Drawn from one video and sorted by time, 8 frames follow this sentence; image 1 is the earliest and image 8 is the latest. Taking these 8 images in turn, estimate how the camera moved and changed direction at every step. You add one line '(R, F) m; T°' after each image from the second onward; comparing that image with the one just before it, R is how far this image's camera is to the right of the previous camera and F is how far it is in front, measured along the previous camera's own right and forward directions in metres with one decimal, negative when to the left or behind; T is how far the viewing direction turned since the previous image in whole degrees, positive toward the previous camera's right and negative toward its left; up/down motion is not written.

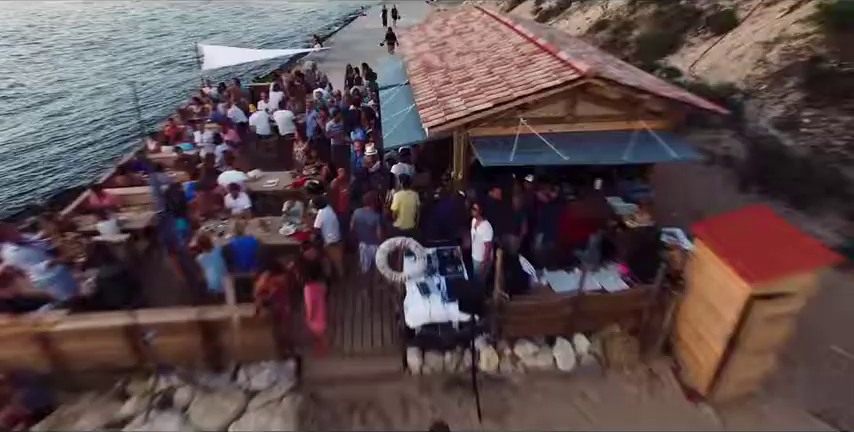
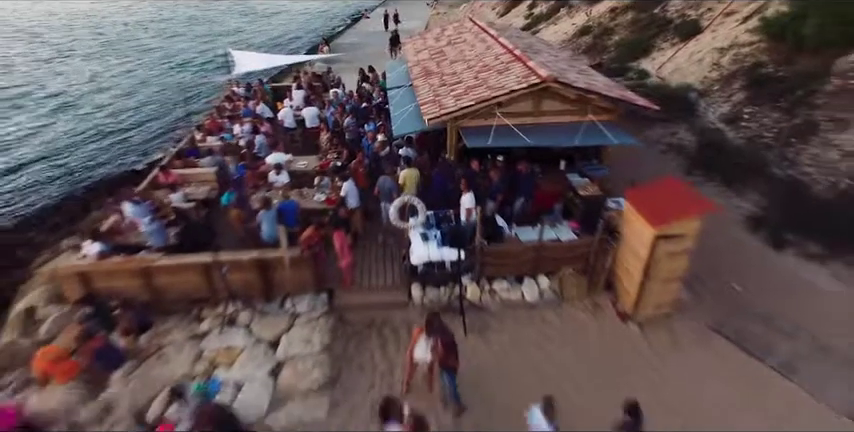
(0.0, -2.4) m; 0°
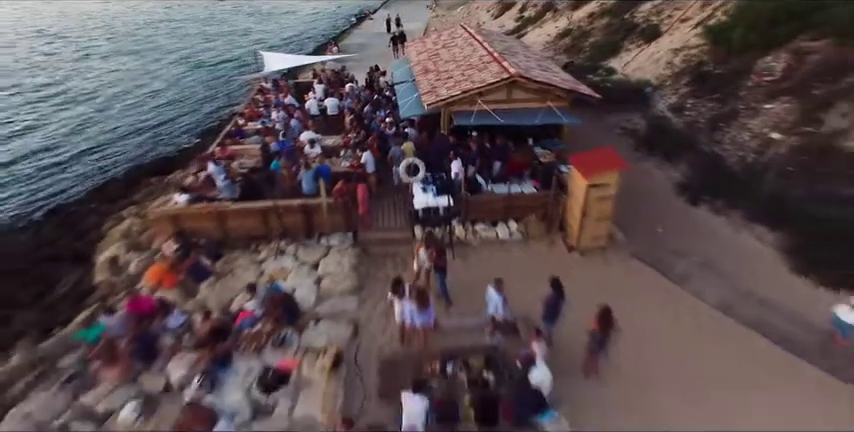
(0.0, -3.4) m; 0°
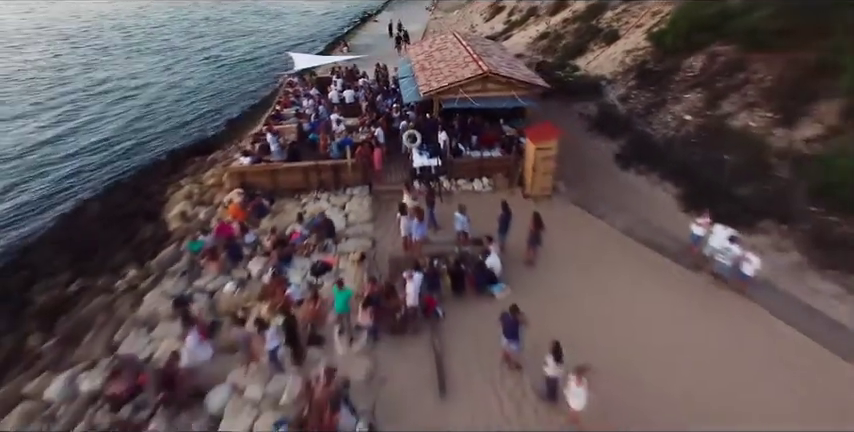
(+0.1, -4.9) m; 0°
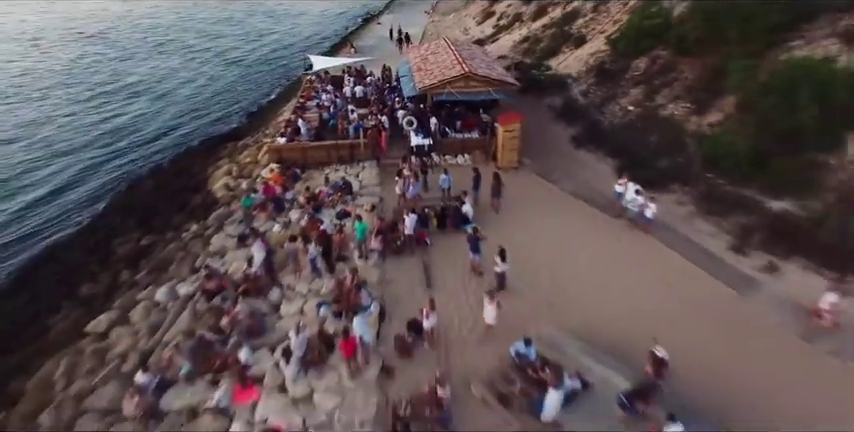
(+0.2, -5.2) m; 0°
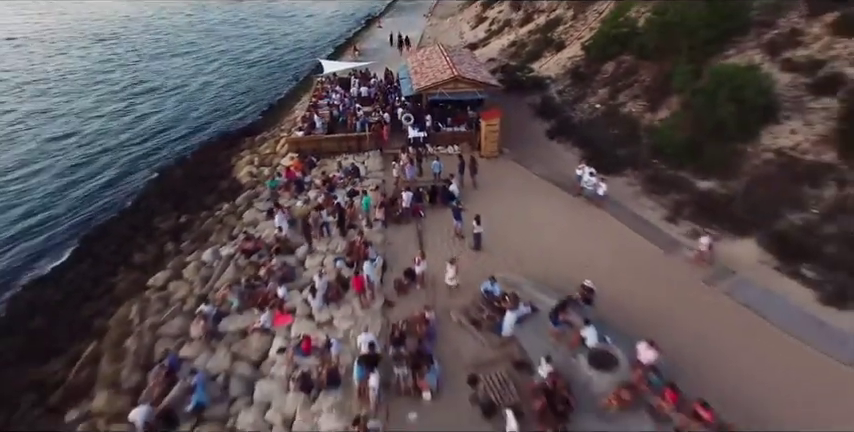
(+0.2, -4.3) m; 0°
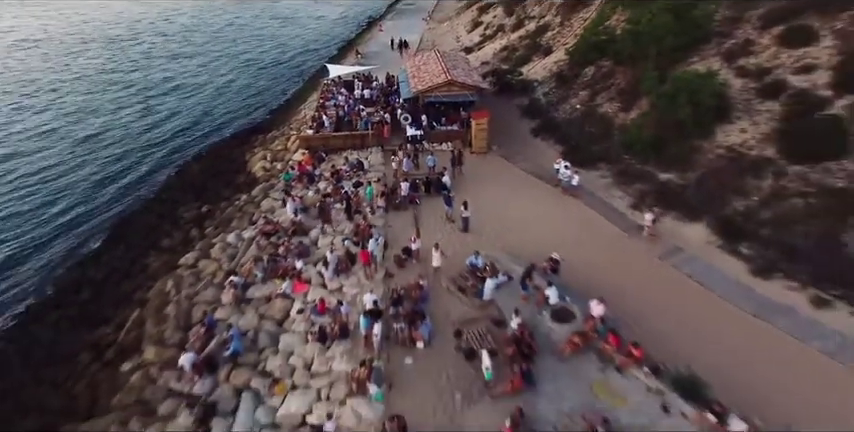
(+0.2, -3.3) m; 0°
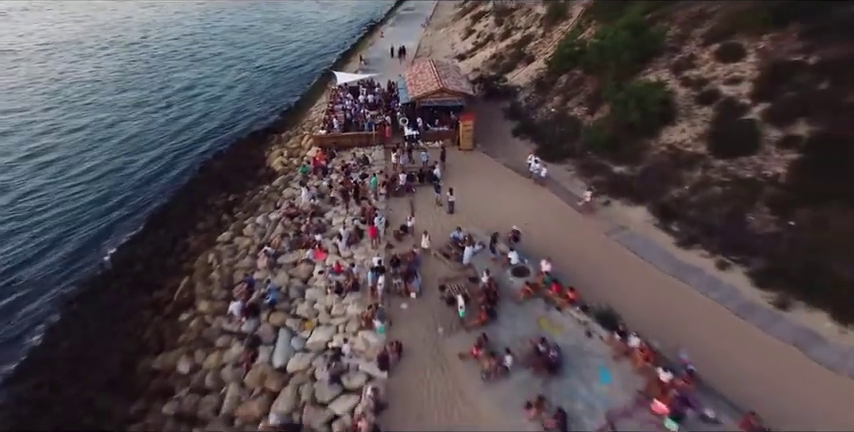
(+0.3, -5.4) m; 0°
